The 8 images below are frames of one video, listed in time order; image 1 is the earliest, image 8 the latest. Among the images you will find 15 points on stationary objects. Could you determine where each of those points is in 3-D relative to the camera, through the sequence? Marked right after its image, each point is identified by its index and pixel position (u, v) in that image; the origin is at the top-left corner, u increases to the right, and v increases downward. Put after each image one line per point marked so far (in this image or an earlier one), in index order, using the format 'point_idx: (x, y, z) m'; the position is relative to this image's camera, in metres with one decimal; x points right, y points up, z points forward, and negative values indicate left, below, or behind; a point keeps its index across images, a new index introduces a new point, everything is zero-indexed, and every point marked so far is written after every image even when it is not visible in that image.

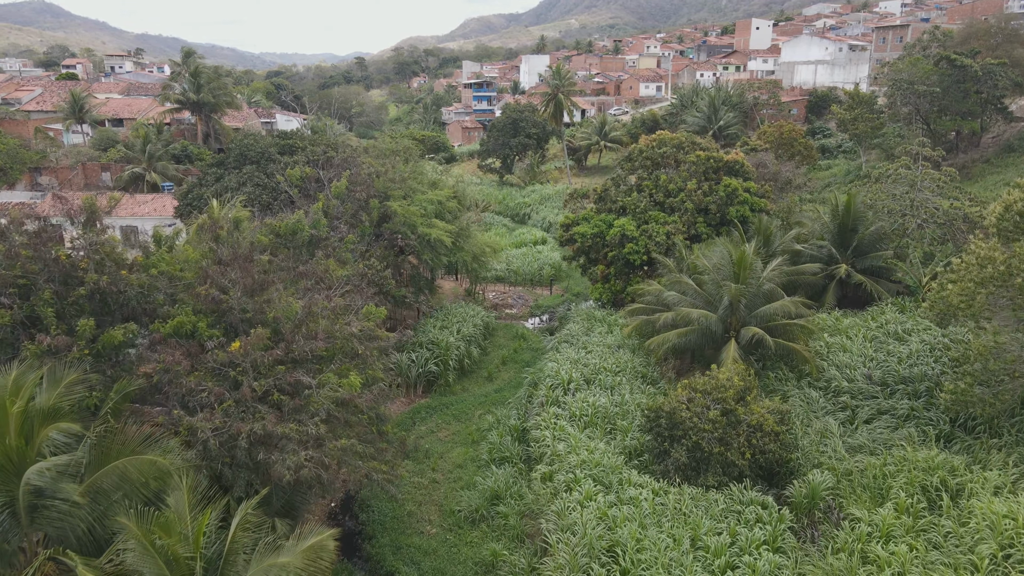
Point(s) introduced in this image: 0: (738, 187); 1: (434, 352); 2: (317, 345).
0: (+5.7, +2.6, +18.8) m
1: (-1.7, -1.4, +16.5) m
2: (-2.4, -0.7, +9.2) m
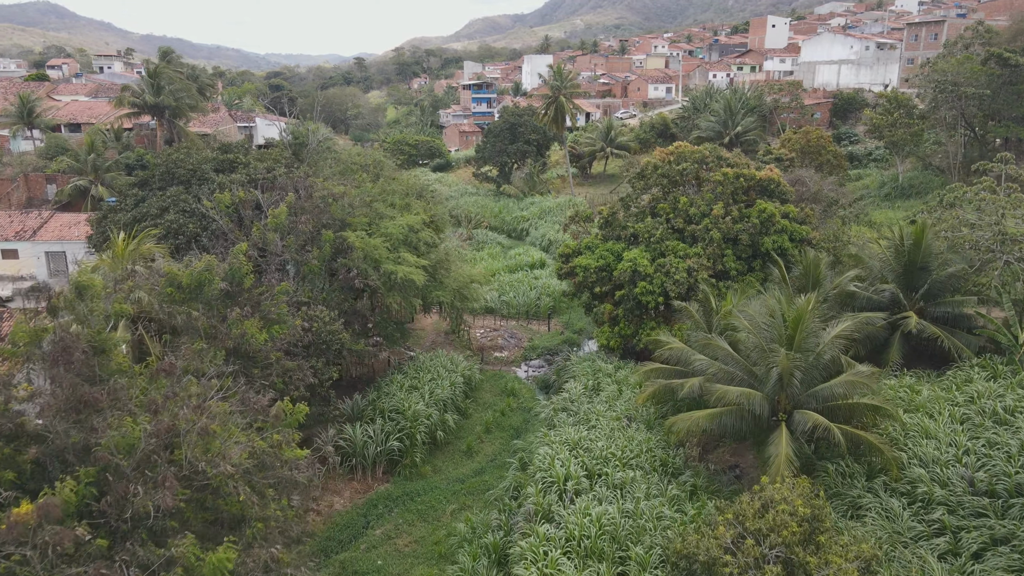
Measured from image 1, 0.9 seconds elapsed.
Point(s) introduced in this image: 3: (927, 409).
0: (+5.5, +1.6, +15.4) m
1: (-2.0, -2.4, +13.2) m
2: (-2.8, -1.7, +5.9) m
3: (+6.4, -1.9, +11.5) m
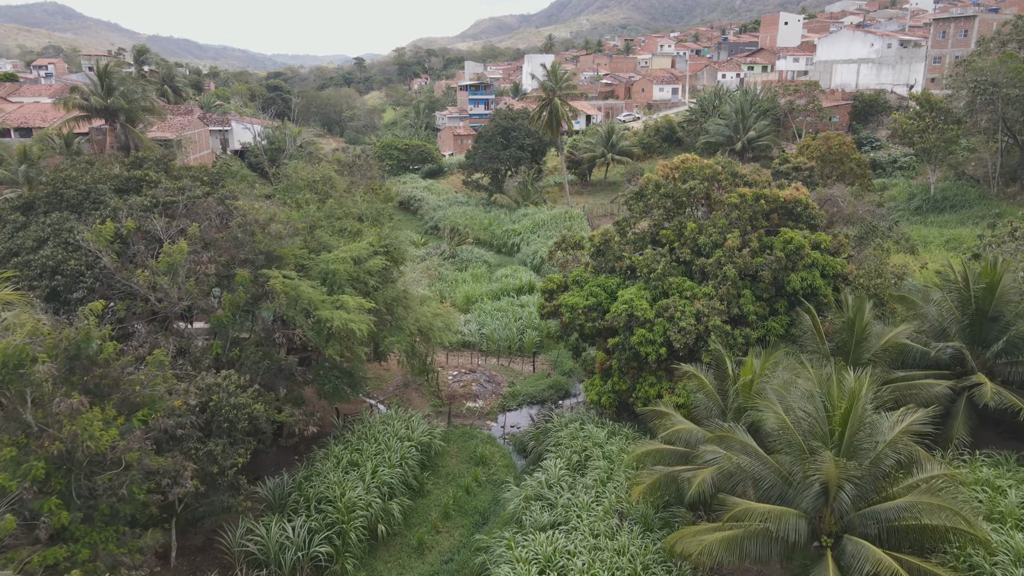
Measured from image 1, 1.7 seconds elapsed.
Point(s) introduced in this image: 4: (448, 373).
0: (+4.9, +0.8, +12.5) m
1: (-2.6, -3.2, +10.4) m
2: (-3.4, -2.5, +3.1) m
3: (+5.9, -2.7, +8.6) m
4: (-1.5, -2.0, +17.2) m
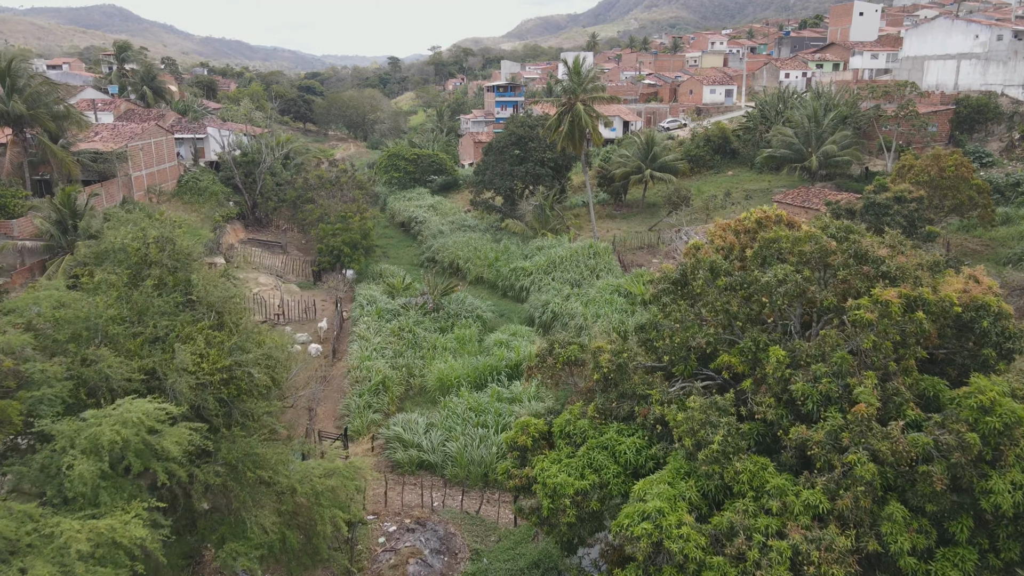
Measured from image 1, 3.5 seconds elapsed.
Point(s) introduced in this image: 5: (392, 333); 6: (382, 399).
0: (+4.2, -1.0, +6.2) m
1: (-3.5, -4.8, +4.5) m
2: (-4.7, -4.1, -2.7) m
3: (+4.8, -4.4, +2.2) m
4: (-2.0, -3.6, +11.2) m
5: (-3.0, -1.1, +18.2) m
6: (-2.6, -2.3, +15.2) m
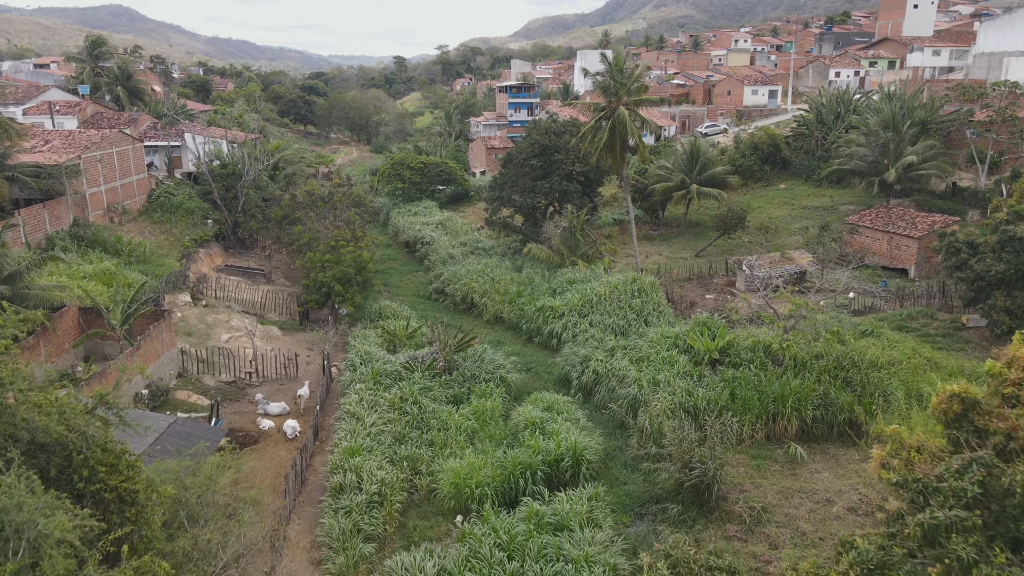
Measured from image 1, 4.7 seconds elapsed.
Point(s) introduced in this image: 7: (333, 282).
0: (+4.8, -2.1, +2.0) m
1: (-3.0, -6.0, +0.3) m
2: (-4.2, -5.2, -6.9) m
3: (+5.4, -5.6, -2.0) m
4: (-1.4, -4.8, +7.1) m
5: (-2.3, -2.2, +14.1) m
6: (-2.0, -3.4, +11.0) m
7: (-4.5, +0.2, +18.8) m
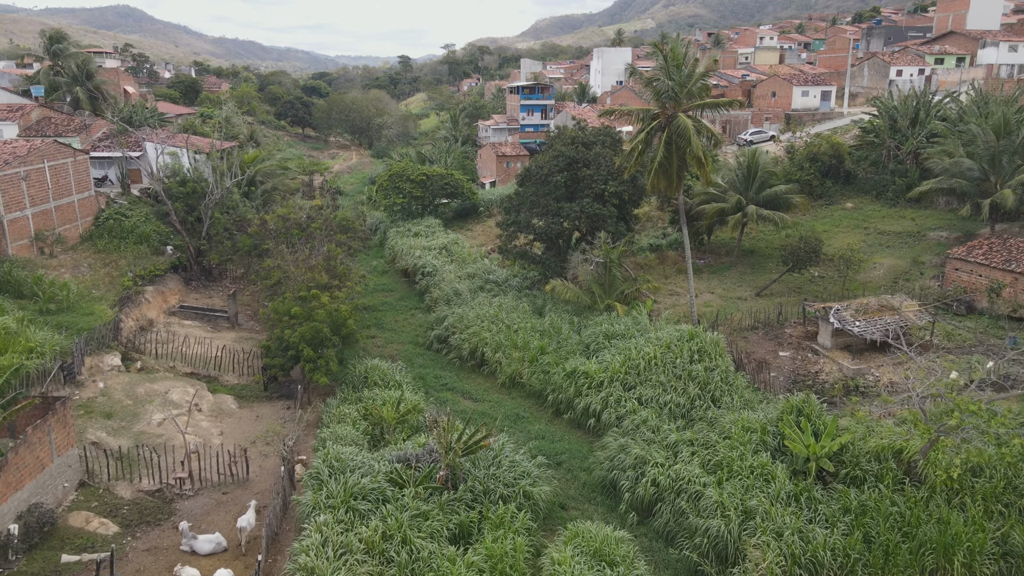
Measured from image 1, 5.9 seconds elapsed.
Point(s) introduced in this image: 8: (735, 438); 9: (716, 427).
0: (+5.1, -3.4, -2.4) m
1: (-2.7, -7.2, -4.1) m
2: (-4.0, -6.4, -11.2) m
3: (+5.6, -6.8, -6.5) m
4: (-1.0, -6.0, +2.7) m
5: (-1.9, -3.4, +9.7) m
6: (-1.6, -4.6, +6.6) m
7: (-4.1, -1.0, +14.4) m
8: (+3.6, -2.4, +12.0) m
9: (+3.5, -2.3, +12.6) m
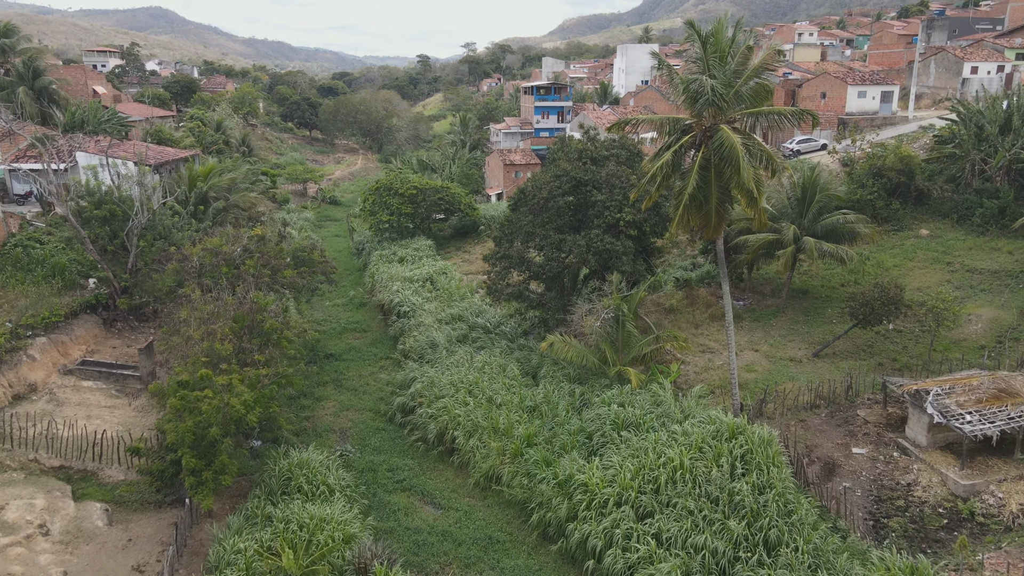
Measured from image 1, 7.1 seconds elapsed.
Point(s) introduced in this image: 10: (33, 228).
0: (+4.0, -4.5, -6.8) m
1: (-3.8, -8.3, -8.1) m
2: (-5.4, -7.5, -15.3) m
3: (+4.4, -8.0, -10.8) m
4: (-1.9, -7.1, -1.4) m
5: (-2.5, -4.6, +5.6) m
6: (-2.4, -5.7, +2.5) m
7: (-4.5, -2.1, +10.3) m
8: (+3.0, -3.6, +7.6) m
9: (+2.9, -3.5, +8.3) m
10: (-12.3, +1.5, +19.0) m
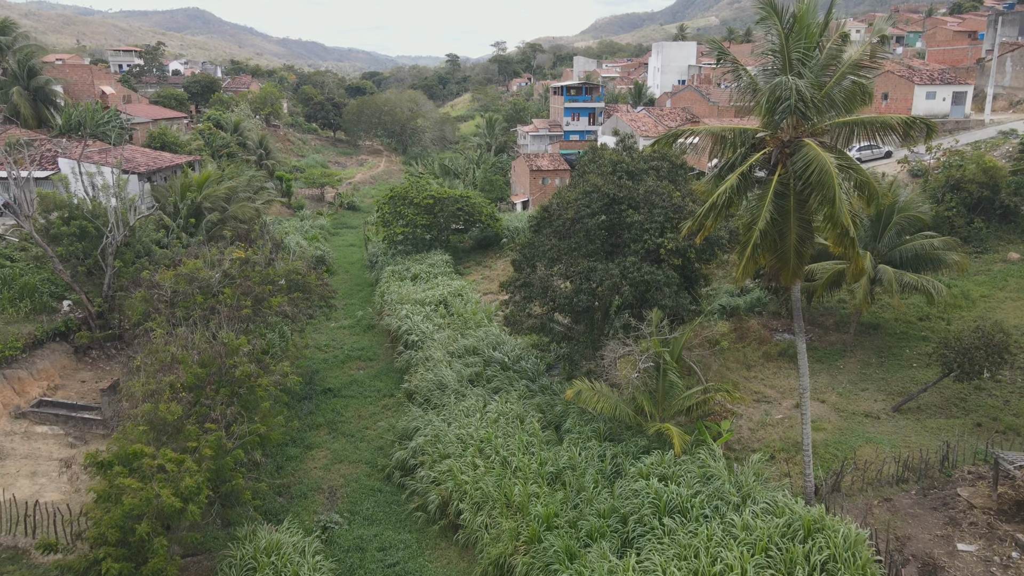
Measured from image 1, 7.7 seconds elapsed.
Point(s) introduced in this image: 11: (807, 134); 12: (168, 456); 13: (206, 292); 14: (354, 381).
0: (+3.4, -5.2, -9.2) m
1: (-4.5, -8.8, -10.3) m
2: (-6.3, -8.1, -17.3) m
3: (+3.6, -8.7, -13.3) m
4: (-2.3, -7.7, -3.6) m
5: (-2.6, -5.2, +3.4) m
6: (-2.6, -6.3, +0.3) m
7: (-4.4, -2.7, +8.2) m
8: (+3.1, -4.2, +5.2) m
9: (+3.0, -4.2, +5.9) m
10: (-11.7, +1.0, +17.2) m
11: (+3.2, +1.9, +8.3) m
12: (-4.0, -1.8, +8.9) m
13: (-5.4, -0.1, +13.2) m
14: (-3.5, -2.1, +16.6) m
